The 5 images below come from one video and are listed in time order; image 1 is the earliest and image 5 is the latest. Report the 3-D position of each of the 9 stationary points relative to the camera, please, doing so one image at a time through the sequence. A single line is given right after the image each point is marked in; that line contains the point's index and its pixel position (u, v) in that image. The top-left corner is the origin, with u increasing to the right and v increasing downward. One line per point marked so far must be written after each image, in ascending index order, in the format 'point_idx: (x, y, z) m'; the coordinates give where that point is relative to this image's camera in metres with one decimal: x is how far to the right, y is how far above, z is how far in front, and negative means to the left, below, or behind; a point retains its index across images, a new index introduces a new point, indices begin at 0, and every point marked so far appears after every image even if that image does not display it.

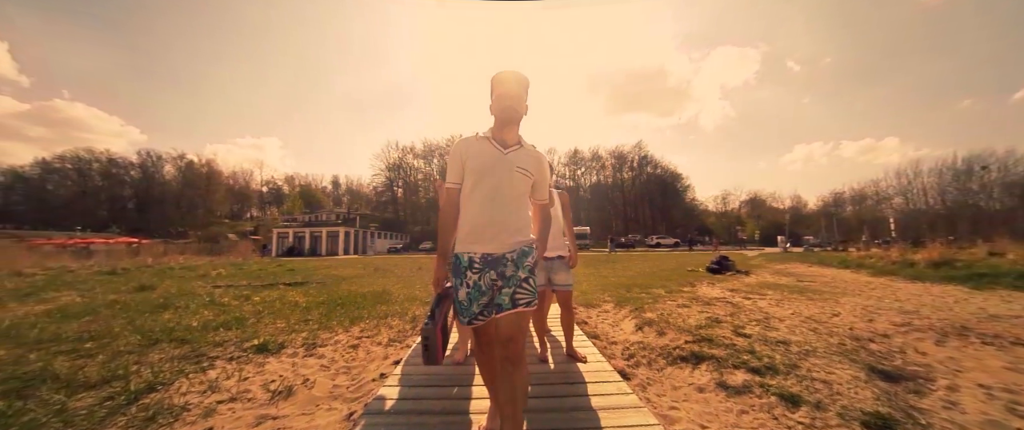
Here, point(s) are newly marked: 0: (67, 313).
0: (-8.3, -1.8, +6.1) m
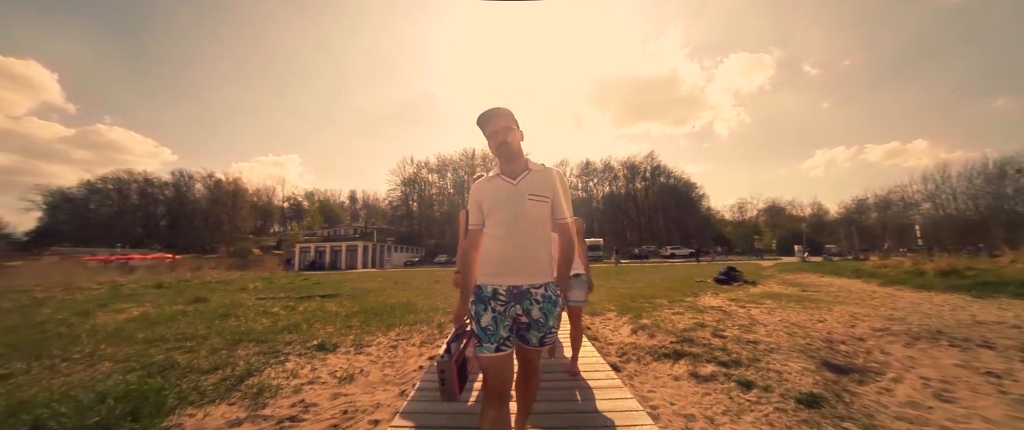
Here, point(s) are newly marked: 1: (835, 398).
0: (-8.1, -2.3, +7.3) m
1: (+3.3, -1.9, +3.3) m
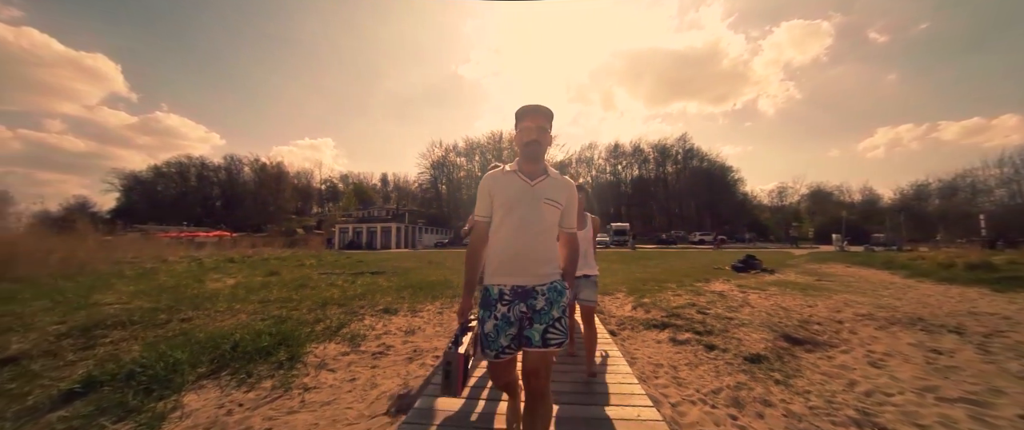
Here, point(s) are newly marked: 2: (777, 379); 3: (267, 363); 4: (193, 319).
0: (-7.5, -2.1, +9.2) m
1: (+3.5, -1.9, +4.4) m
2: (+3.1, -1.9, +3.9) m
3: (-3.0, -1.8, +4.1) m
4: (-5.5, -1.8, +5.7) m
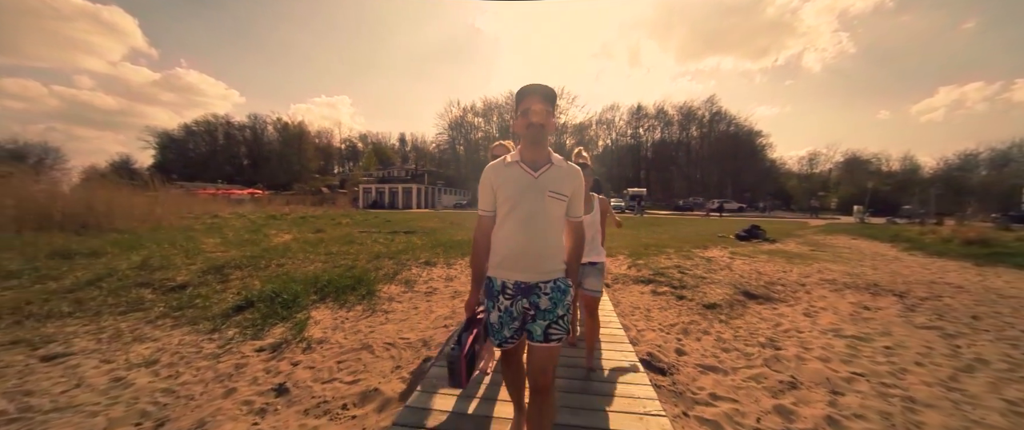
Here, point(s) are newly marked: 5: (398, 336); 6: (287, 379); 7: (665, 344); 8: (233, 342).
0: (-6.9, -0.9, +11.1) m
1: (+3.8, -1.6, +5.7) m
2: (+3.4, -1.7, +5.3) m
3: (-2.8, -1.4, +5.8) m
4: (-5.2, -1.1, +7.5) m
5: (-1.5, -1.6, +4.4) m
6: (-2.4, -1.7, +3.4) m
7: (+2.1, -1.7, +4.4) m
8: (-3.5, -1.6, +4.2) m
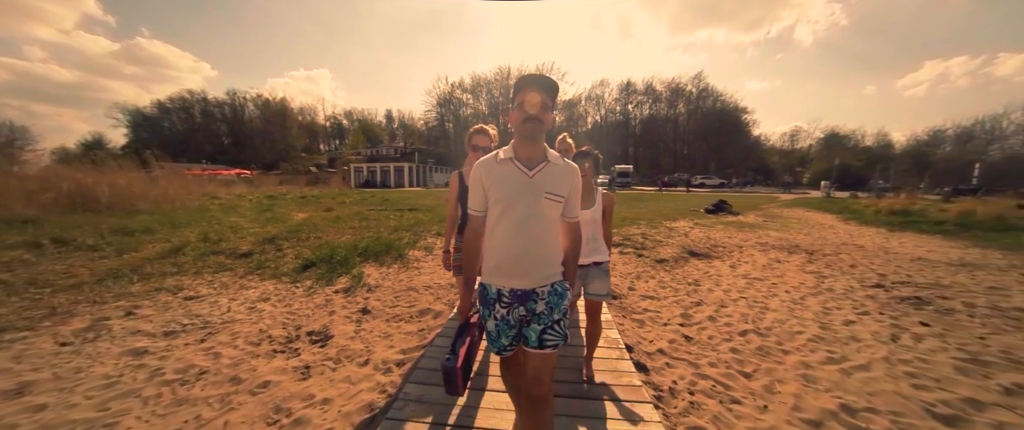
0: (-7.1, -0.2, +12.6) m
1: (+3.8, -1.1, +7.6) m
2: (+3.4, -1.2, +7.2) m
3: (-2.8, -1.0, +7.4) m
4: (-5.2, -0.6, +9.0) m
5: (-1.5, -1.3, +6.2) m
6: (-2.3, -1.4, +5.1) m
7: (+2.1, -1.3, +6.3) m
8: (-3.5, -1.3, +5.8) m
